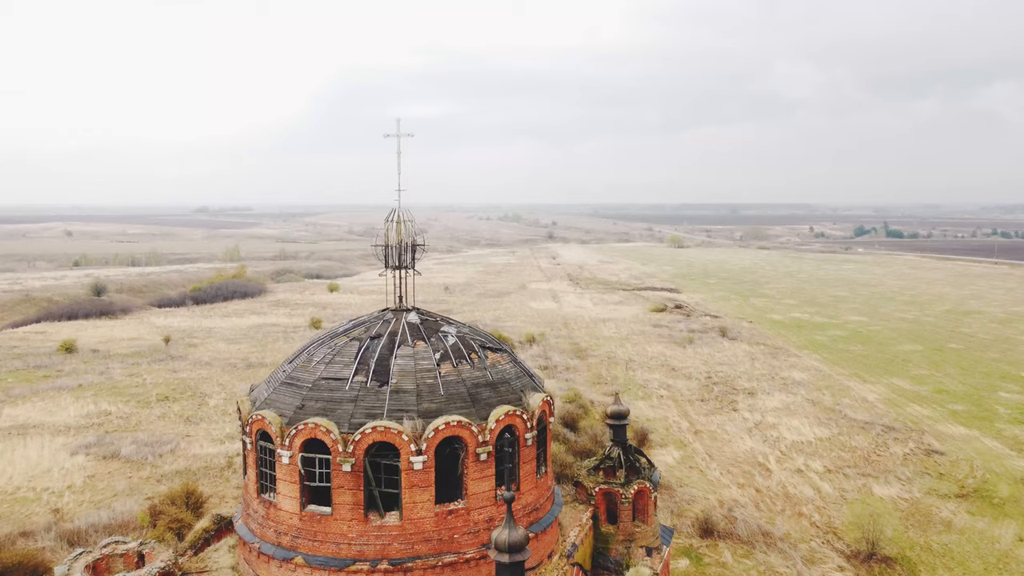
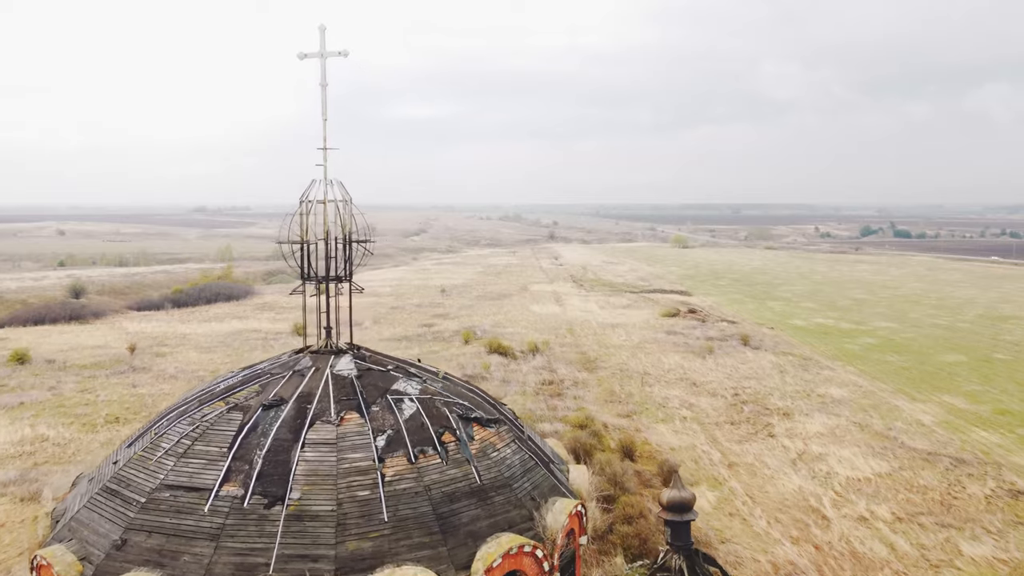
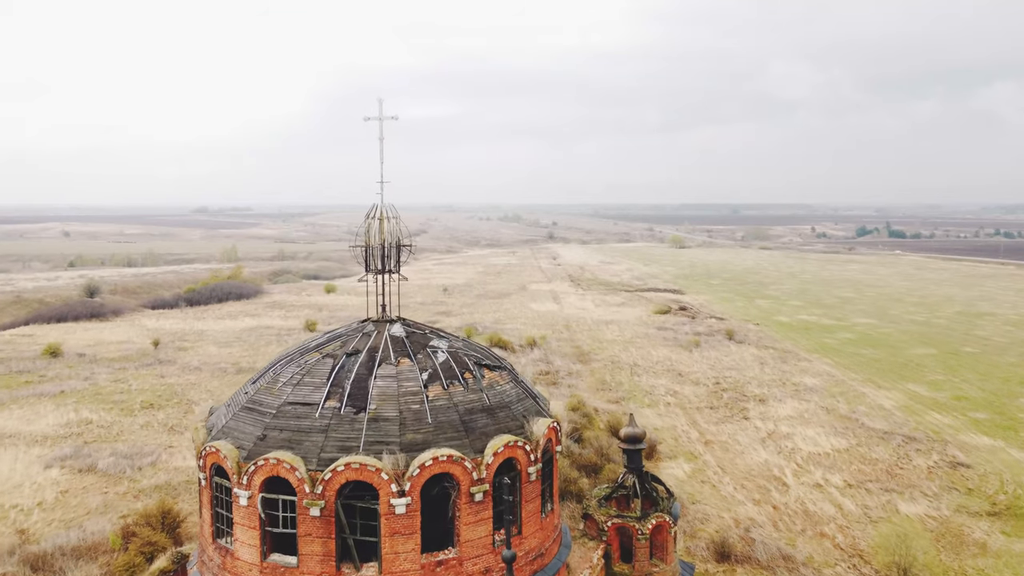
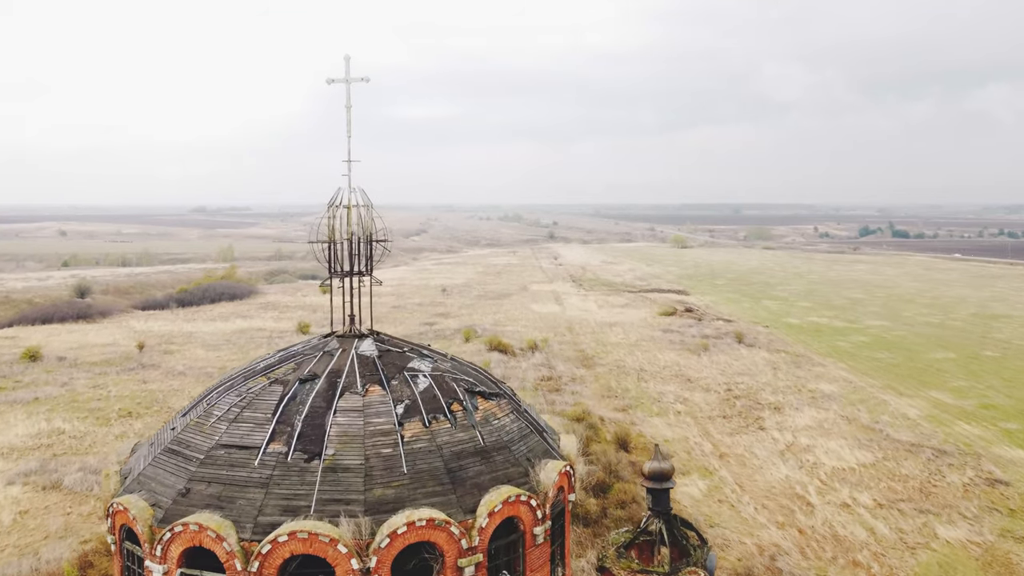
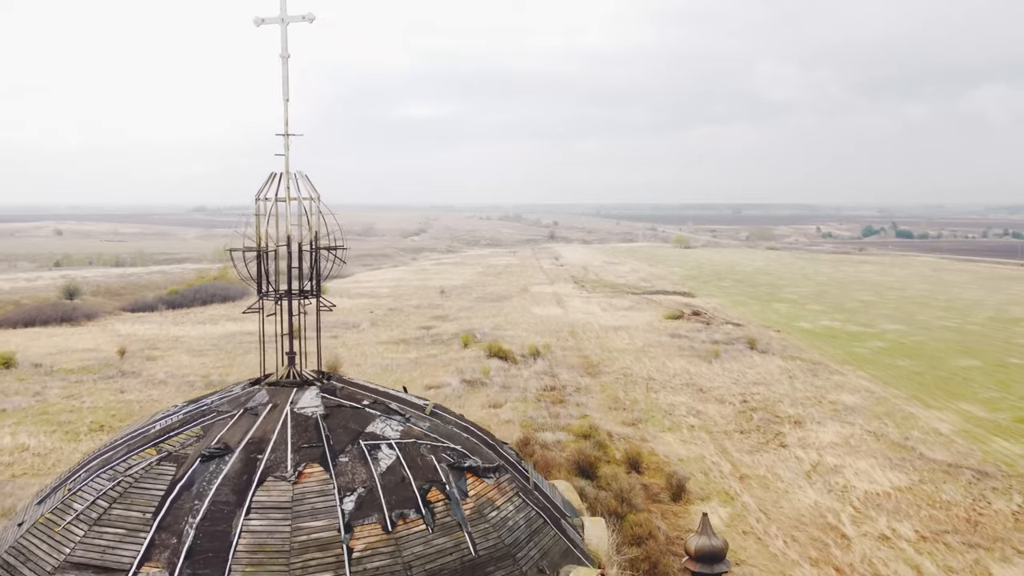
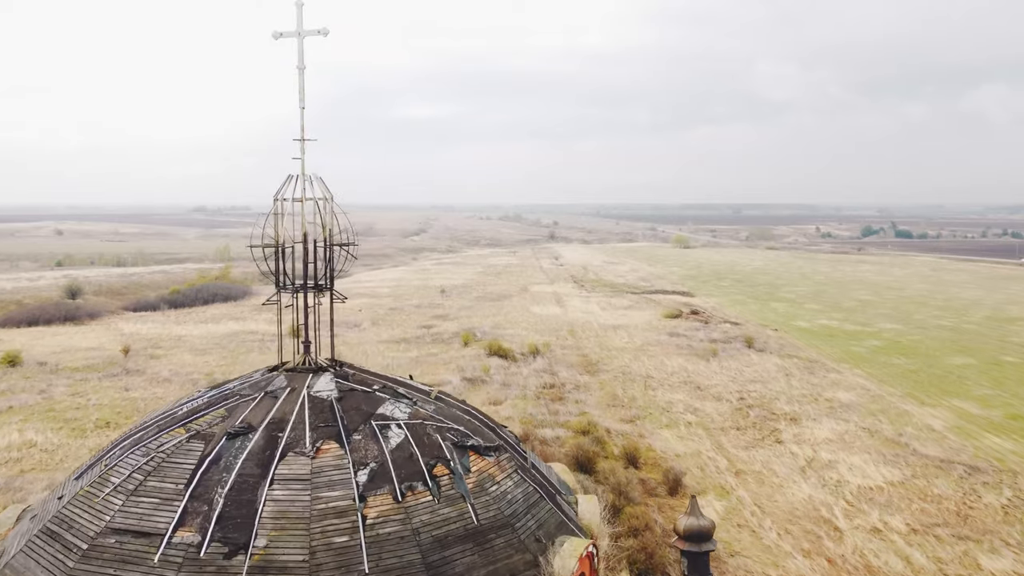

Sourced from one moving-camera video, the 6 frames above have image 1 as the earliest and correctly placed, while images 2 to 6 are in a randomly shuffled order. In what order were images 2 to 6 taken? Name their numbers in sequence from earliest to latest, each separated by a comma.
3, 4, 2, 6, 5
